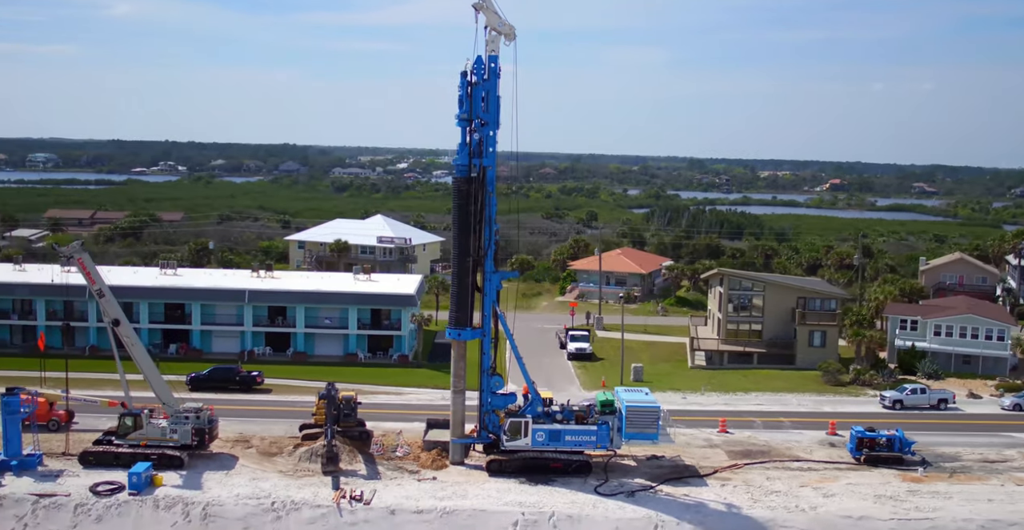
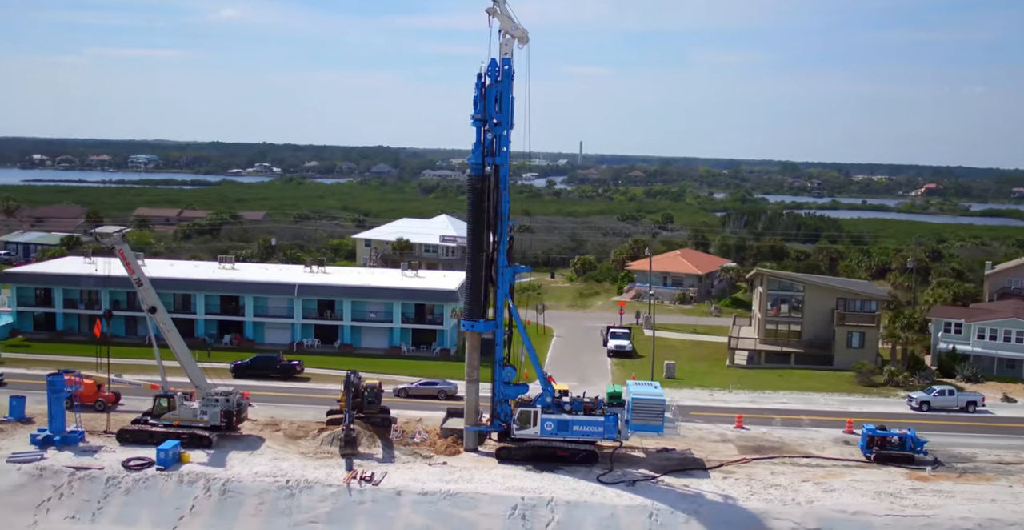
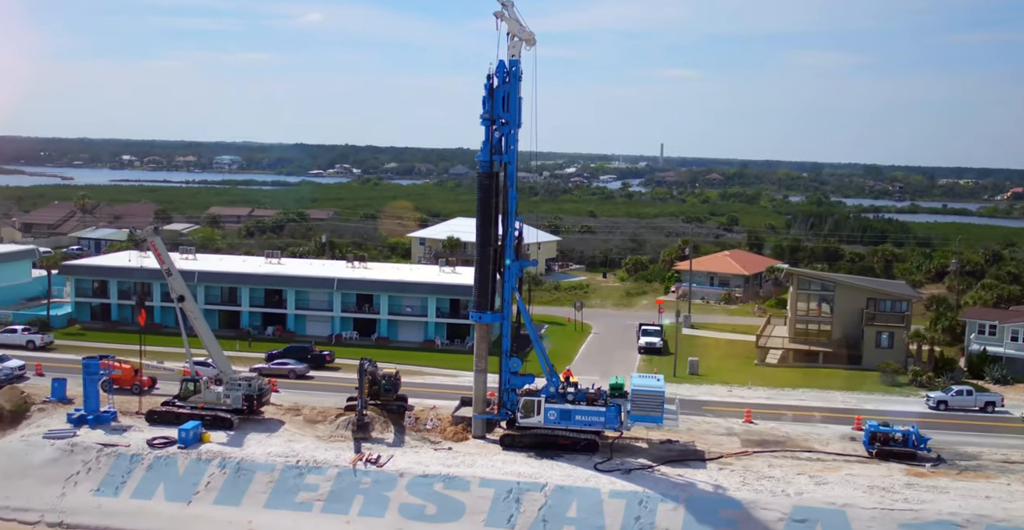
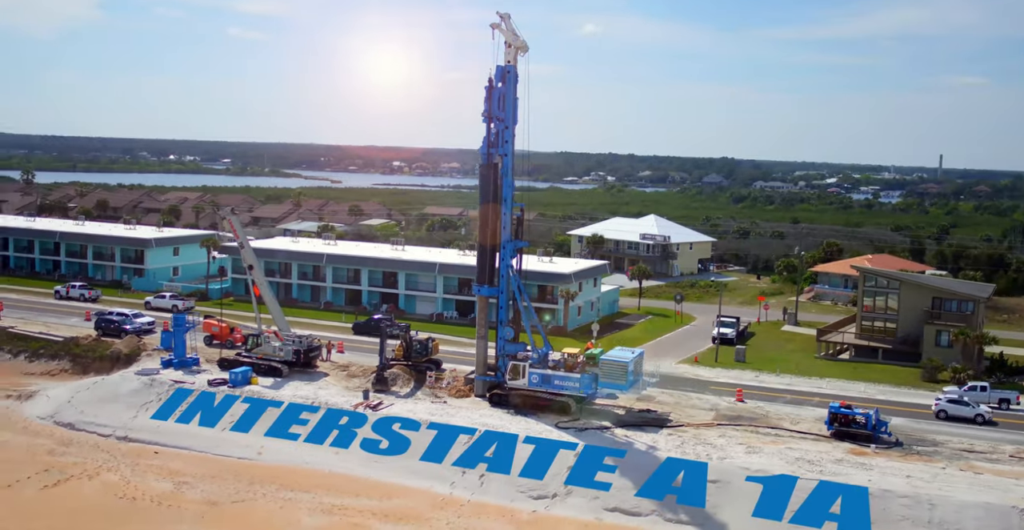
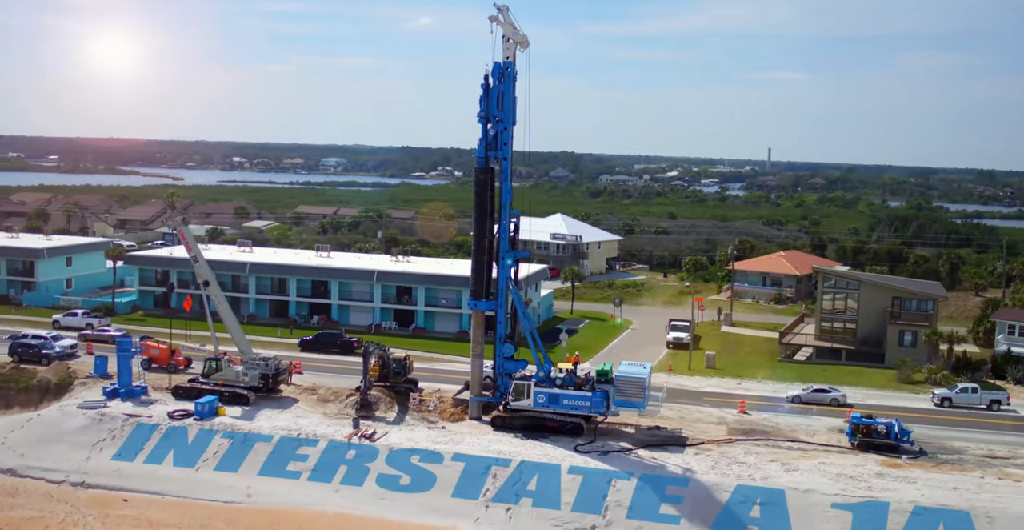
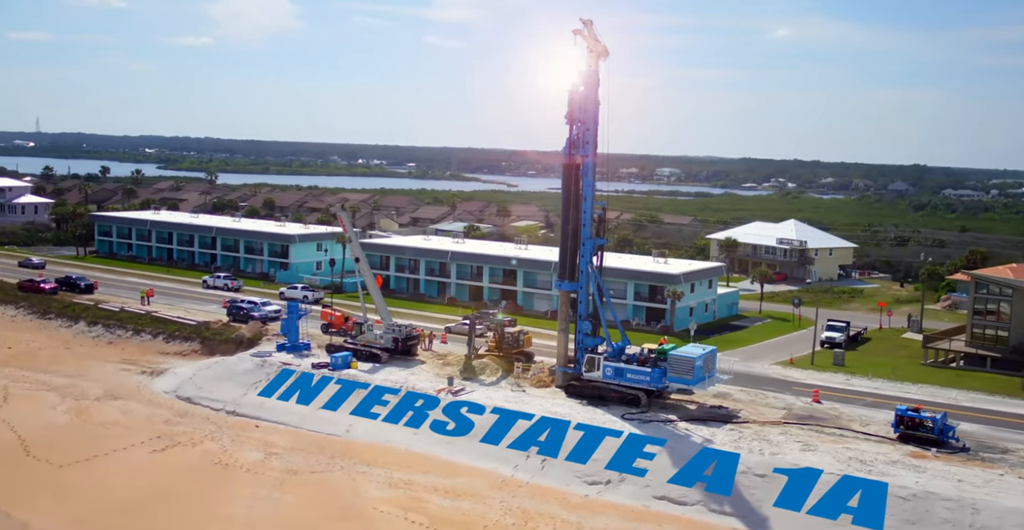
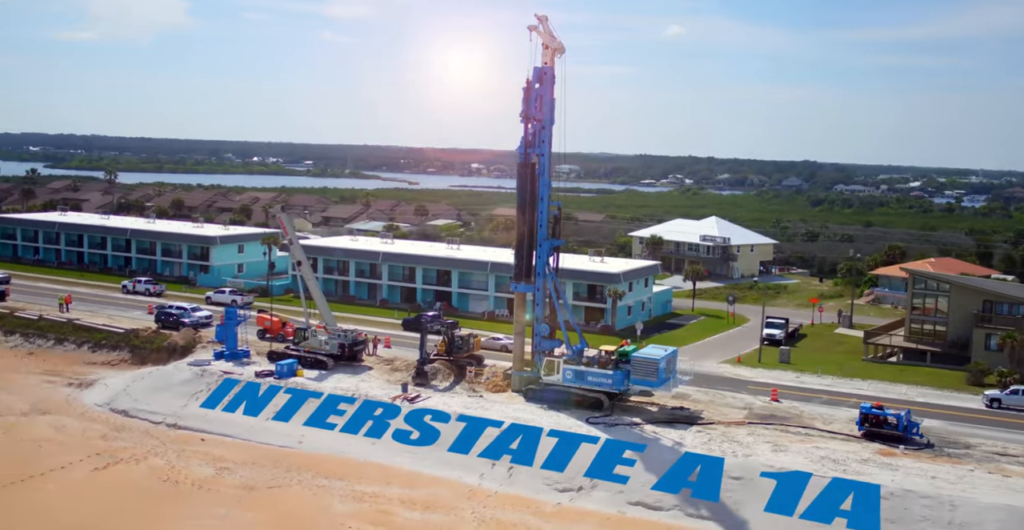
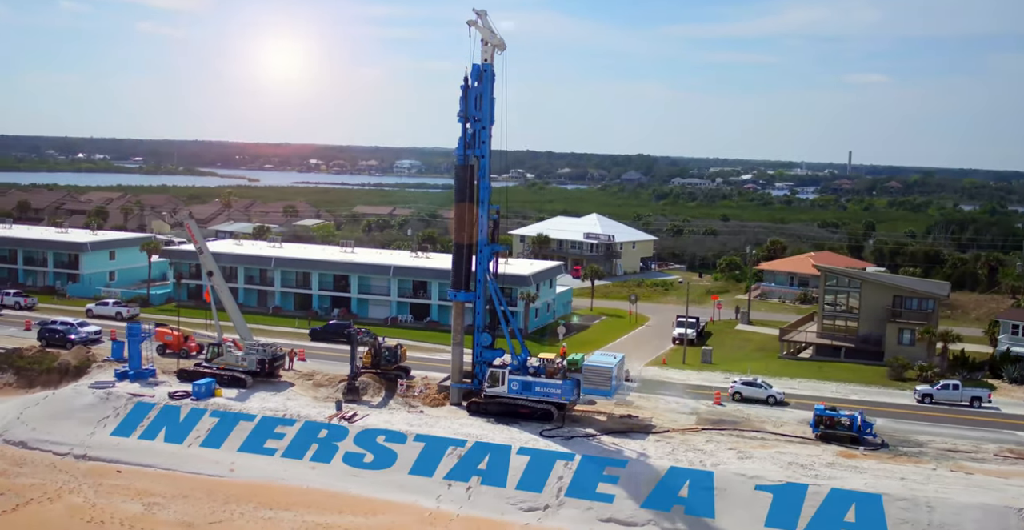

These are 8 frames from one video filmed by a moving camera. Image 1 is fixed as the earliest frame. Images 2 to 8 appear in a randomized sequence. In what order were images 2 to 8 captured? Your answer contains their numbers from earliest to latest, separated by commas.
2, 3, 5, 8, 4, 7, 6
